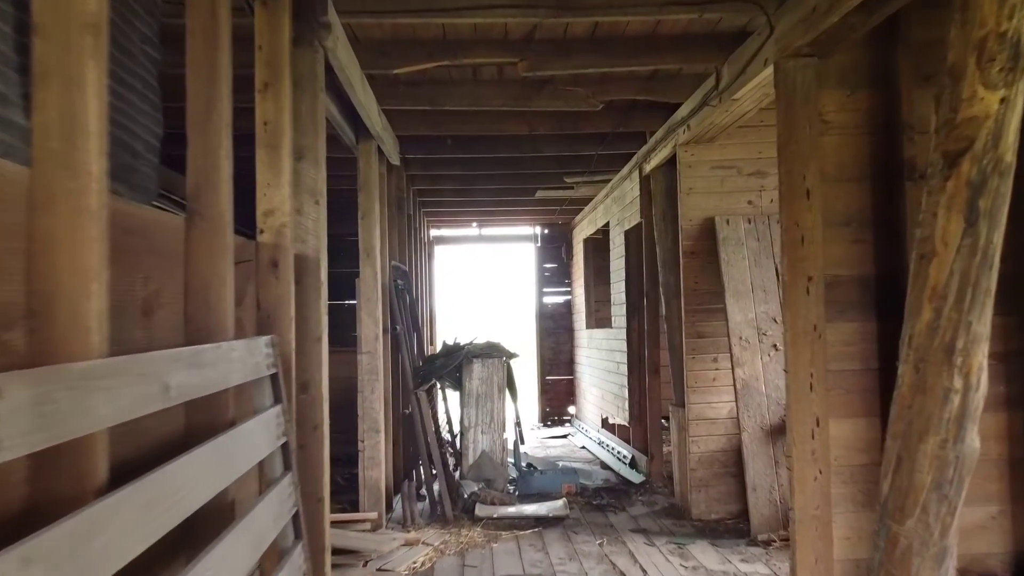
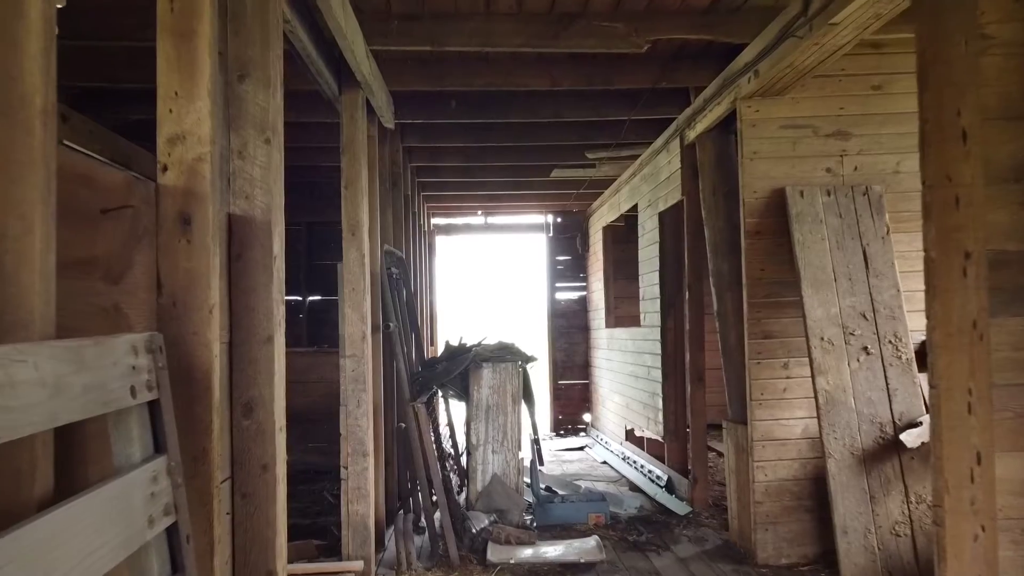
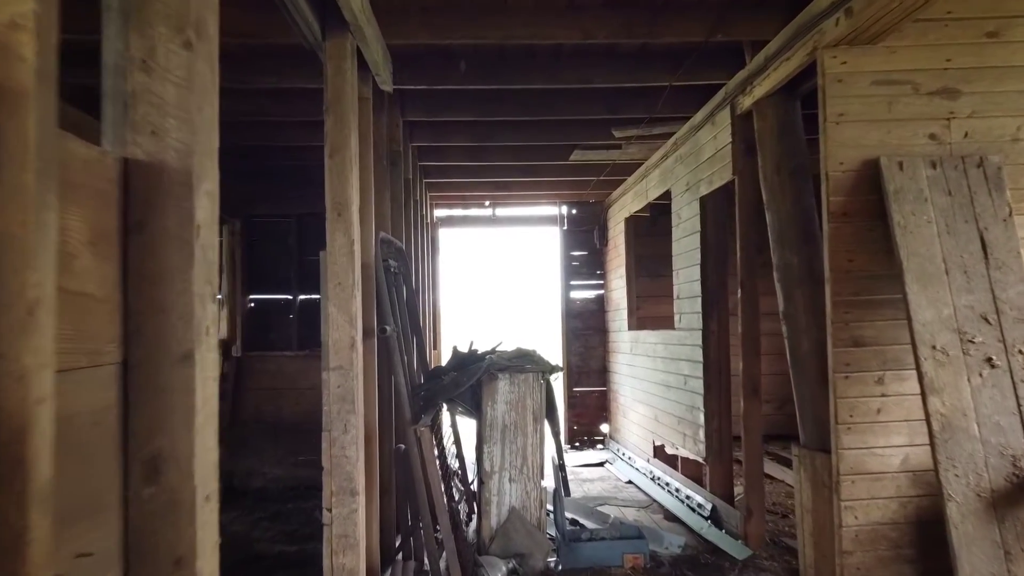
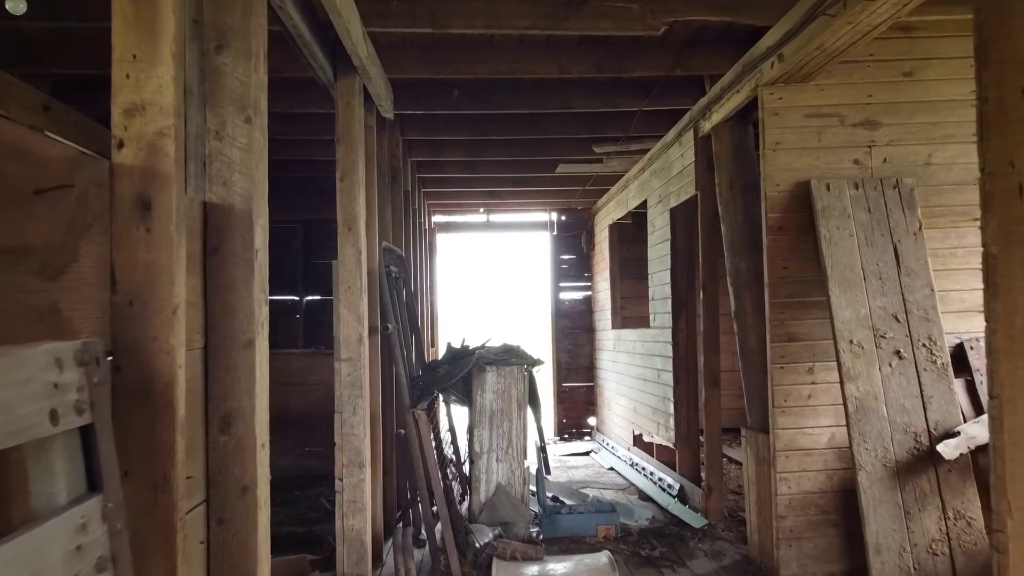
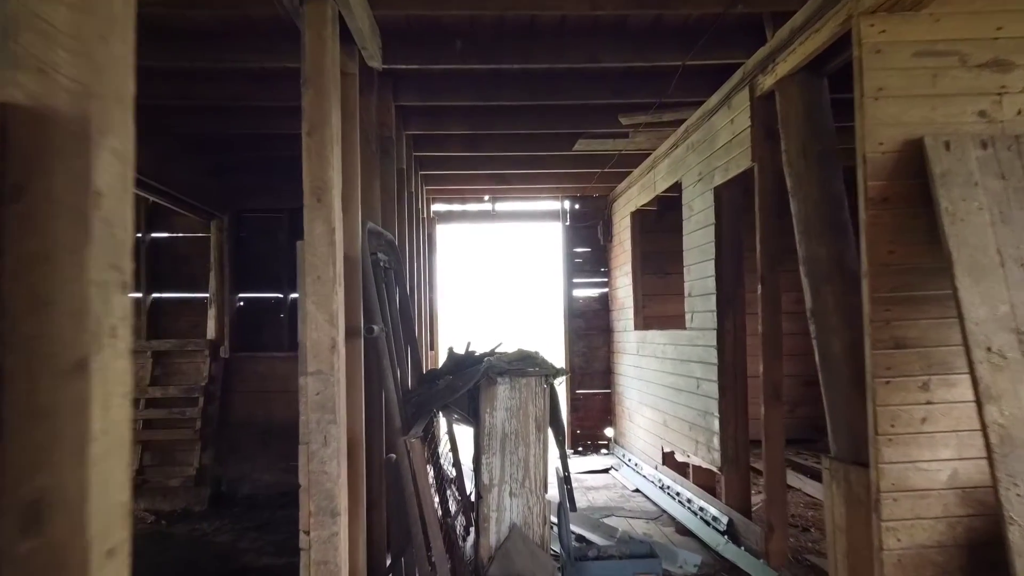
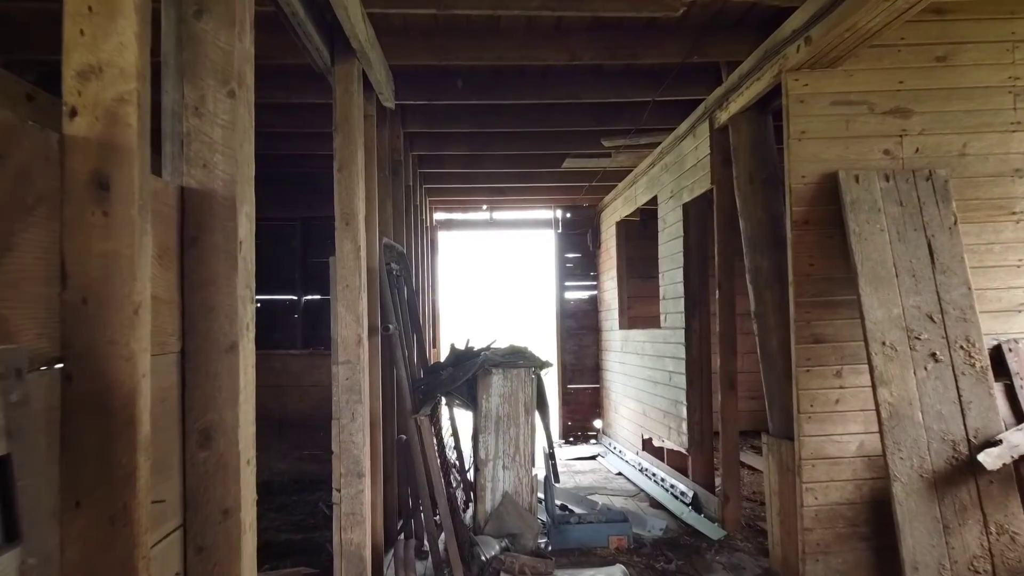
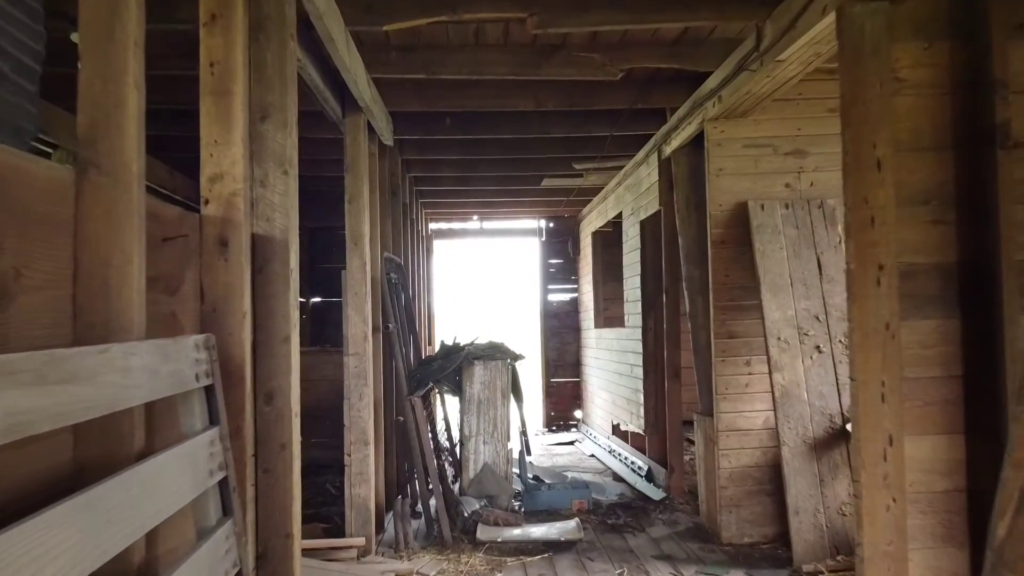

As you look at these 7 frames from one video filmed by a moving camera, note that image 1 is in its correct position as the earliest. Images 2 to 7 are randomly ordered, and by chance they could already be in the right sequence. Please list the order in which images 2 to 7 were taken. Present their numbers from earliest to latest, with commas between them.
7, 2, 4, 6, 3, 5
